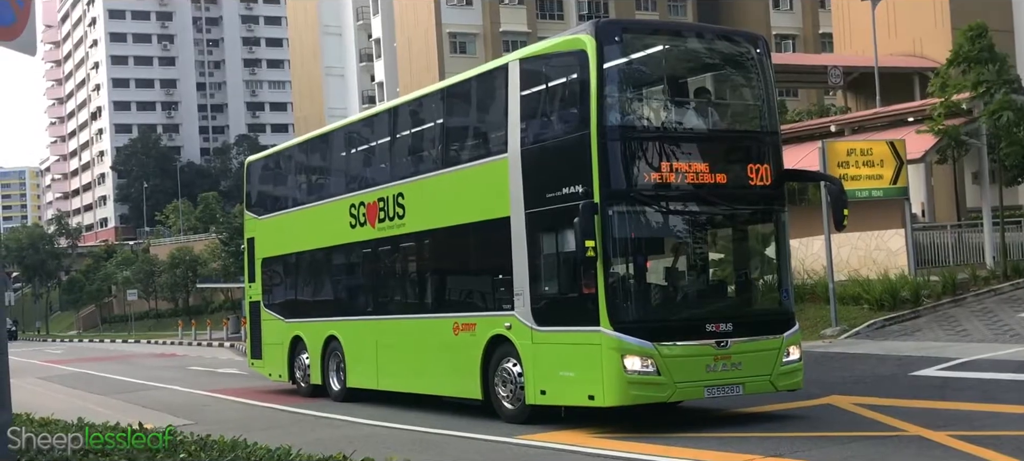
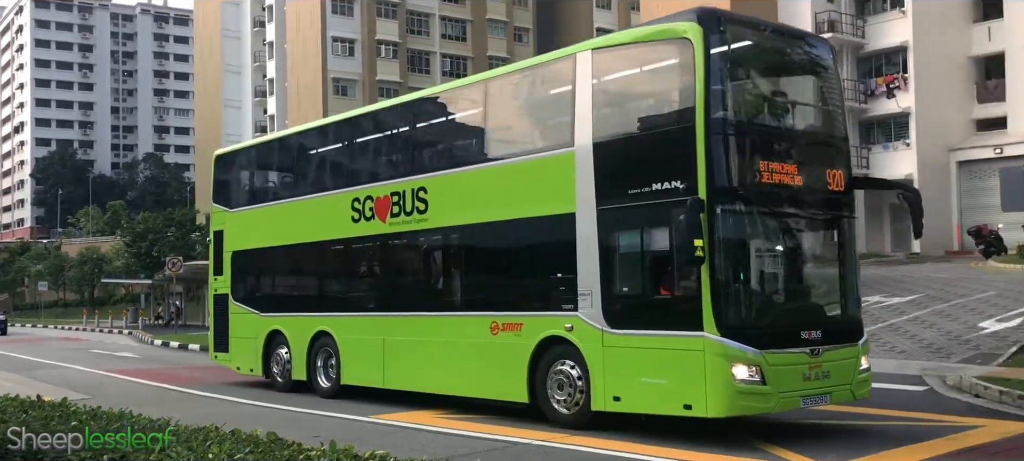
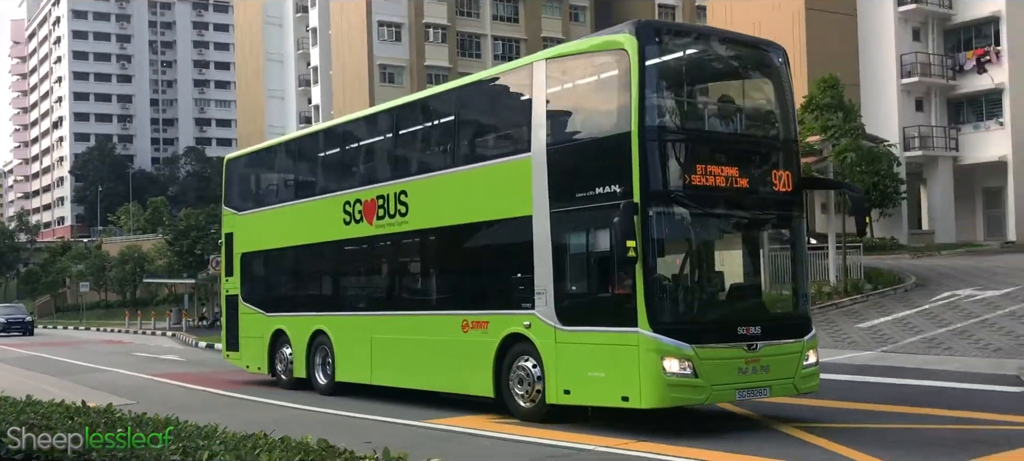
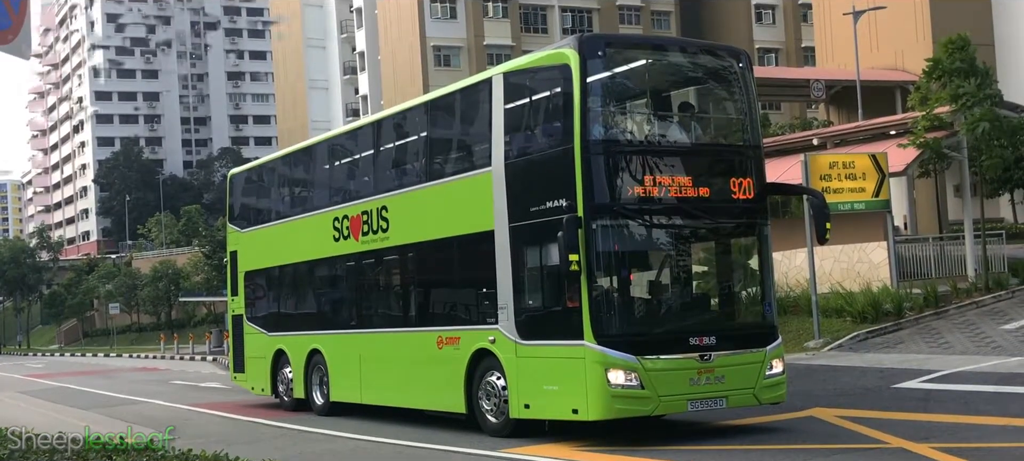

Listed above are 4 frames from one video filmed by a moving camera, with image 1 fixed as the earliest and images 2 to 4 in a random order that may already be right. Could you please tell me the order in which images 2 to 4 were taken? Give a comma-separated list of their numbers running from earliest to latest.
4, 3, 2
